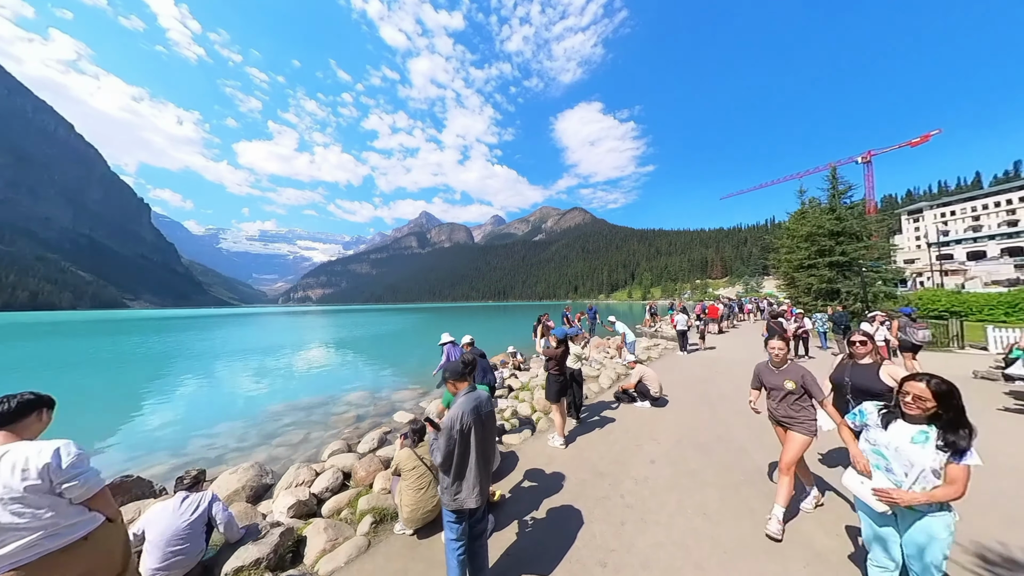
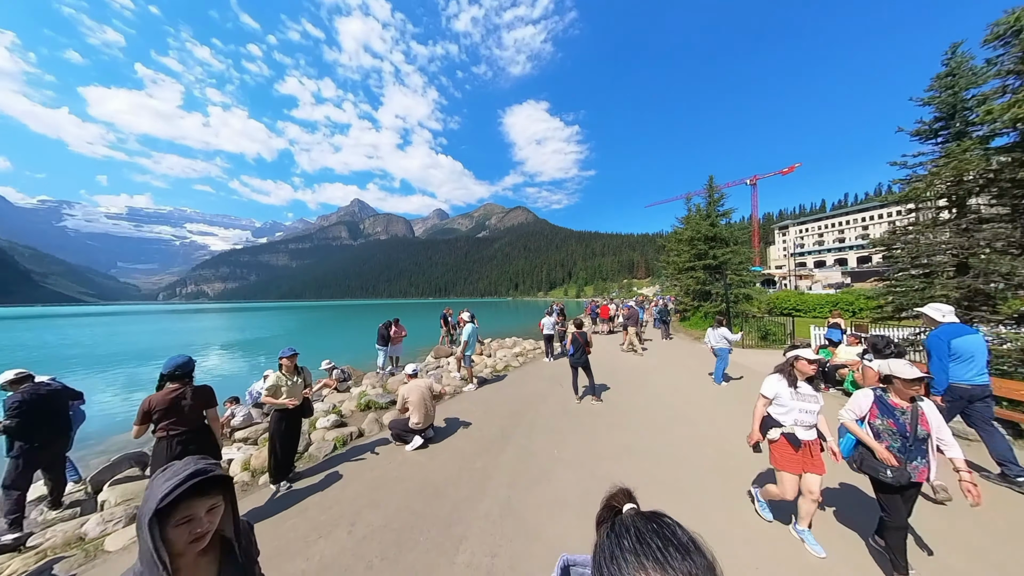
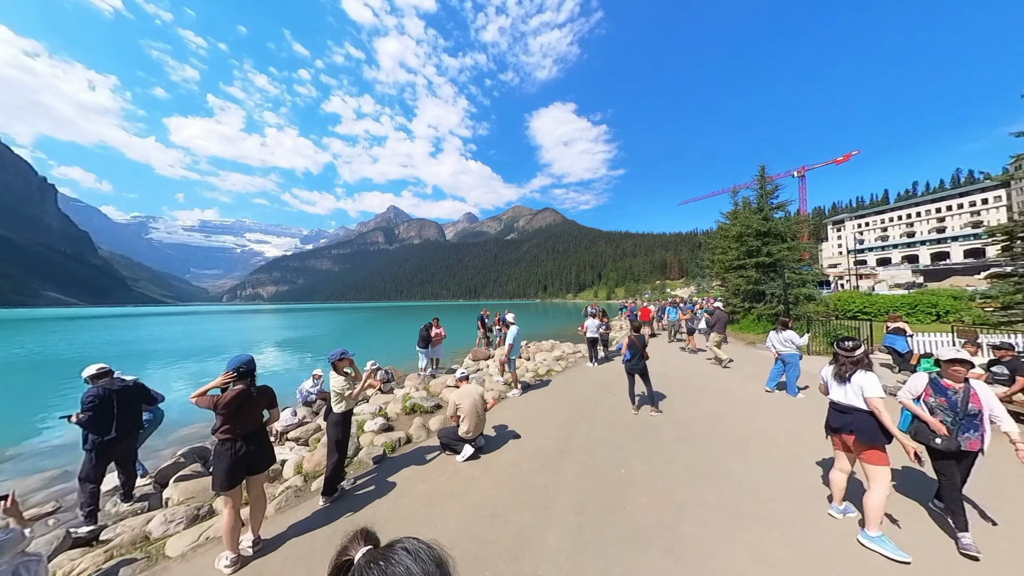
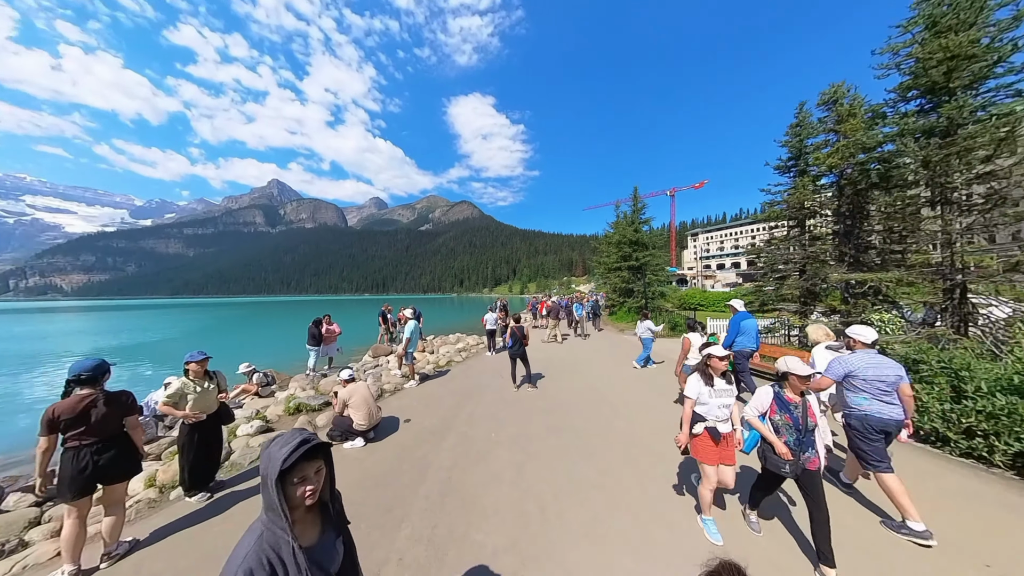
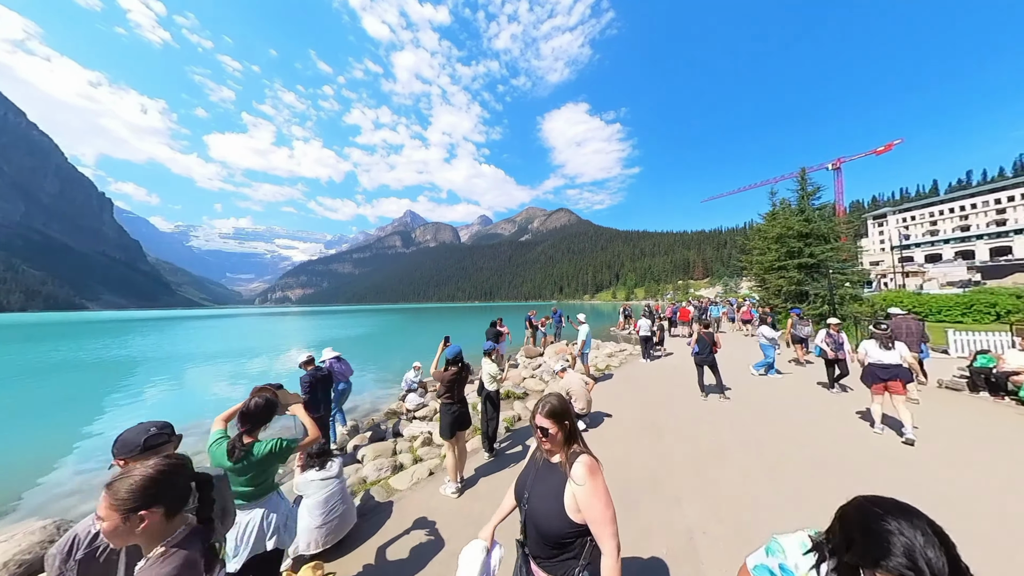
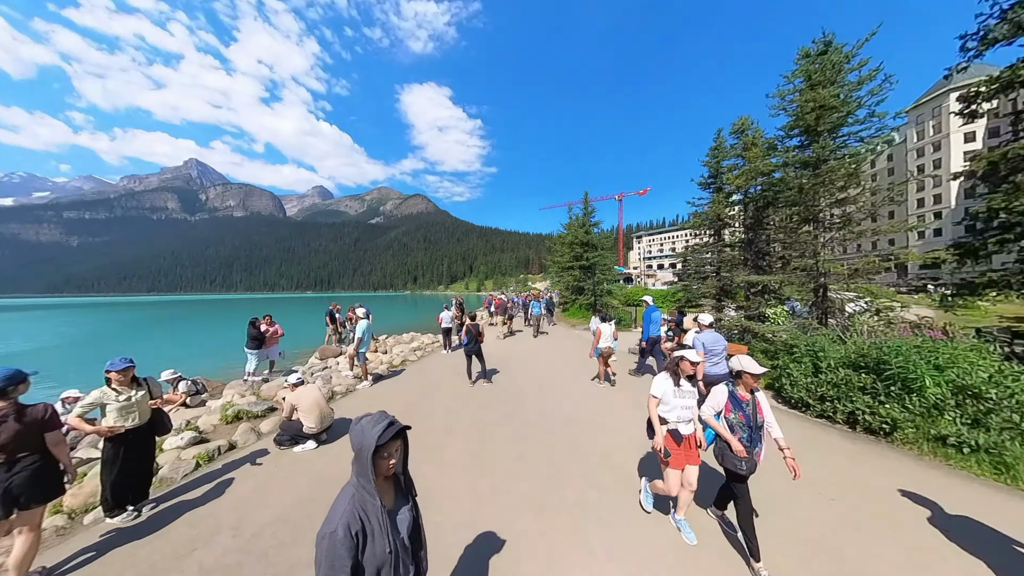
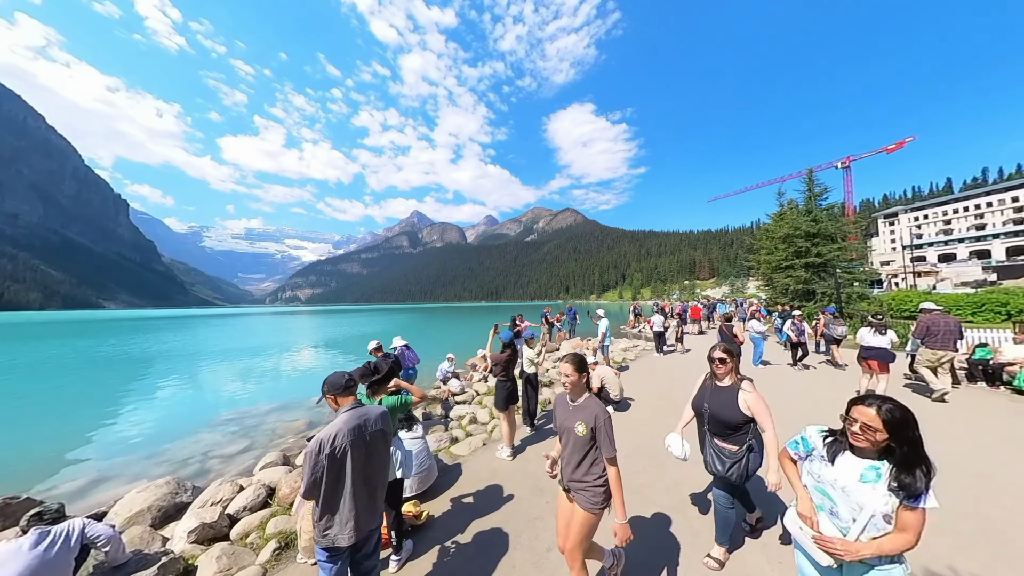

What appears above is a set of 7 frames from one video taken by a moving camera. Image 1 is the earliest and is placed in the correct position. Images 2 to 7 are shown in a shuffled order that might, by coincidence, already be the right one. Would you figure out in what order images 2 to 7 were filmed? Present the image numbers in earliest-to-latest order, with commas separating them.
7, 5, 3, 2, 4, 6
